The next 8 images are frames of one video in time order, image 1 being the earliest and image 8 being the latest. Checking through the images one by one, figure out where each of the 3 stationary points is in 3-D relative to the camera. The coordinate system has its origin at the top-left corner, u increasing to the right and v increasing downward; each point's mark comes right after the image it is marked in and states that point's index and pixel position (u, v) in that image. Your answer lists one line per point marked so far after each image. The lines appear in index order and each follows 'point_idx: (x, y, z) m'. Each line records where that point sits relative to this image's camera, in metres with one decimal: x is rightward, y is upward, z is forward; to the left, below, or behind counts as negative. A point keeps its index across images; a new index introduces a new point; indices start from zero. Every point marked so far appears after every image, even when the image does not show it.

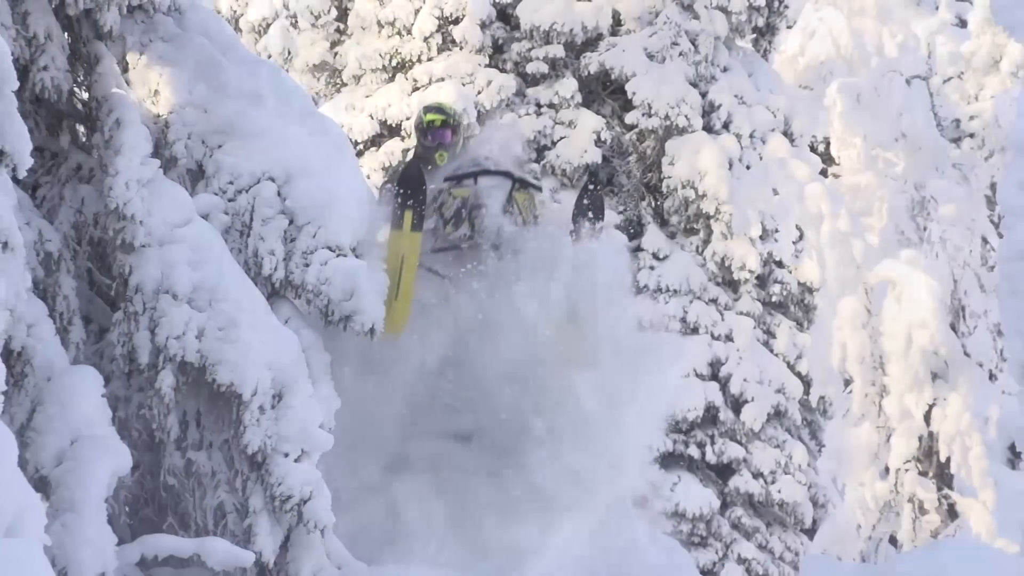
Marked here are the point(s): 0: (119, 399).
0: (-1.2, -0.3, +4.1) m
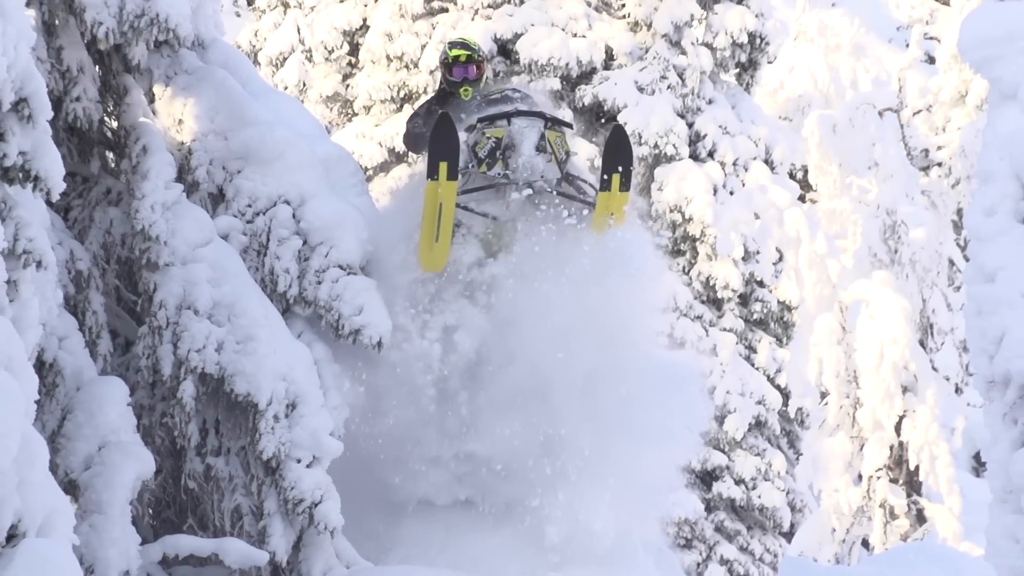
0: (-1.2, -0.4, +4.4) m
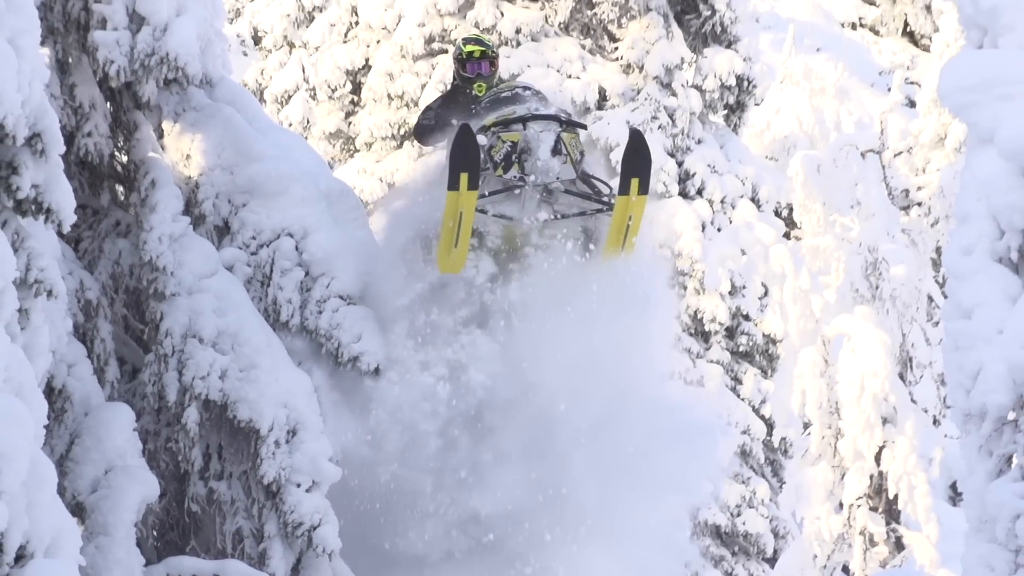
0: (-1.3, -0.5, +4.6) m
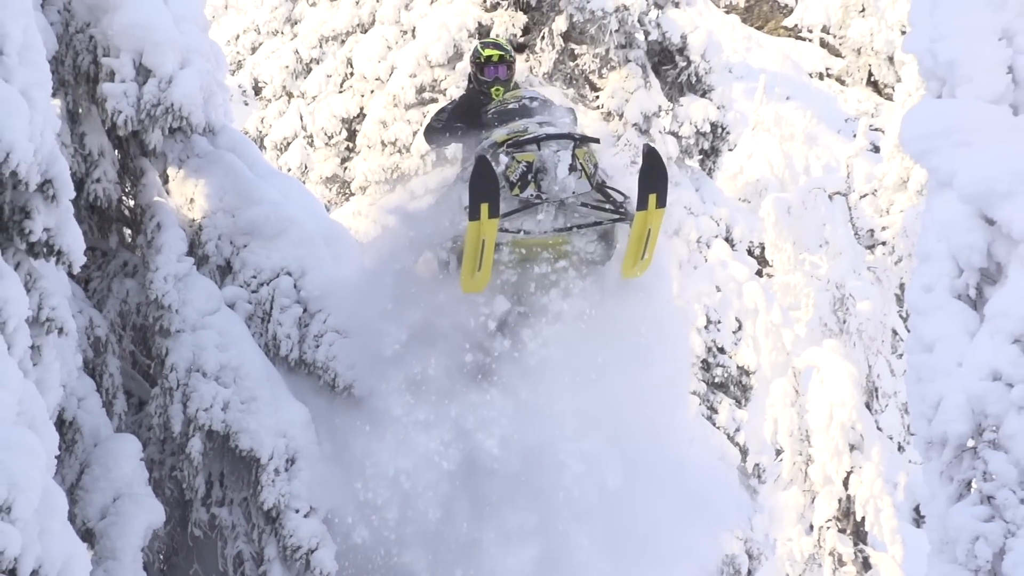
0: (-1.3, -0.6, +4.8) m
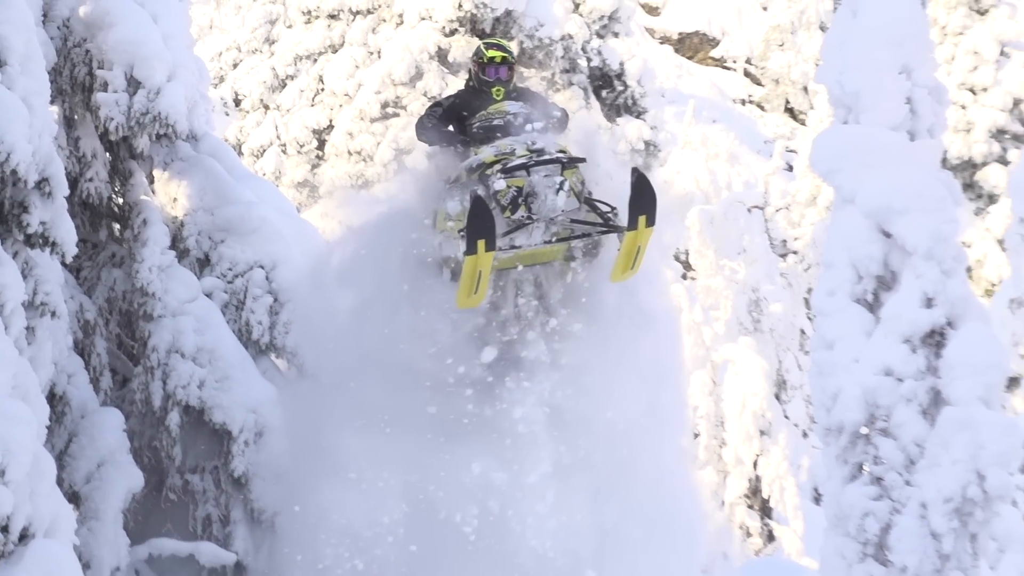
0: (-1.5, -0.6, +5.3) m
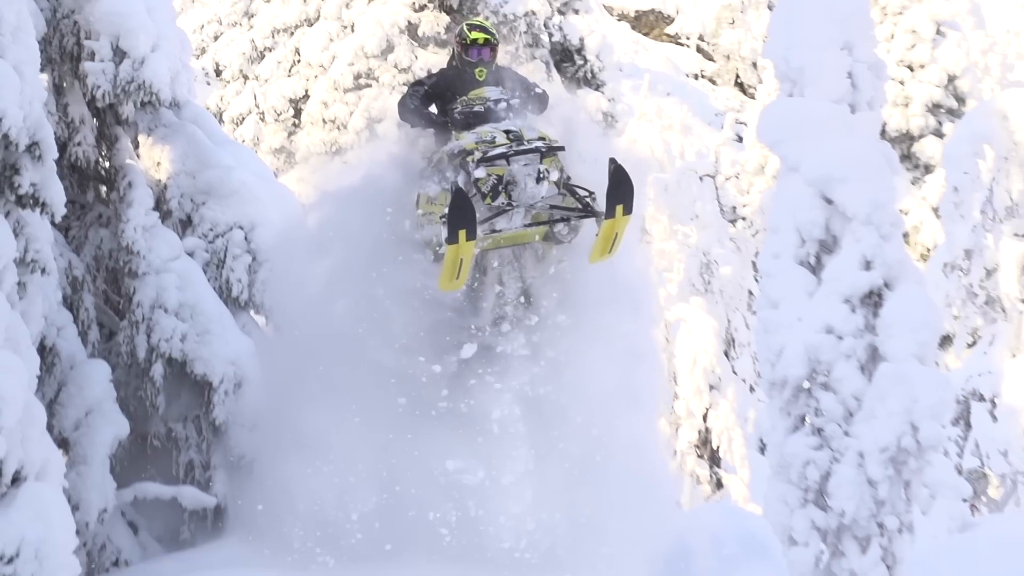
0: (-1.7, -0.4, +5.6) m
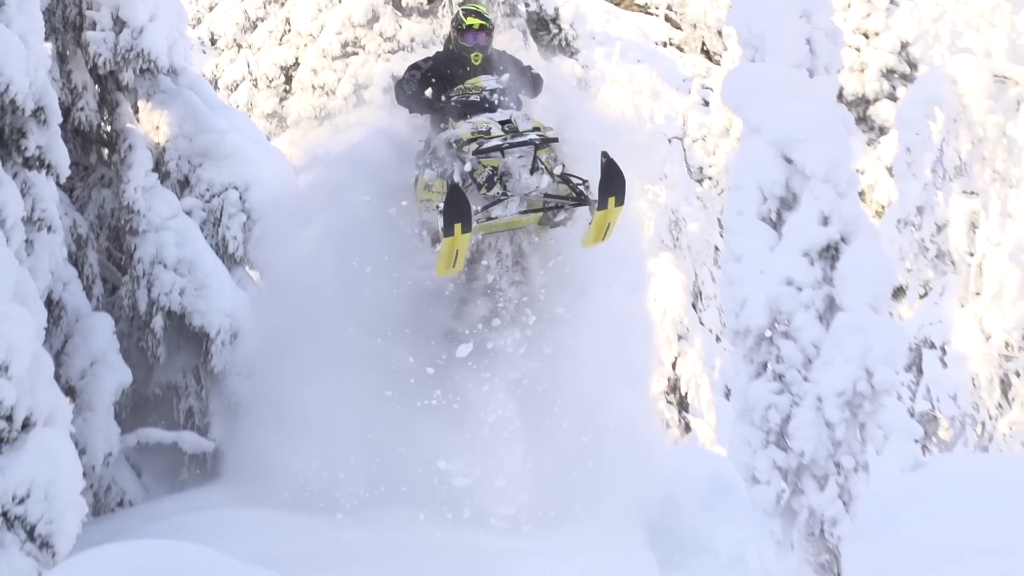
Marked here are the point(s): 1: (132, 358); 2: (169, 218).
0: (-1.8, -0.2, +6.0) m
1: (-1.7, -0.3, +6.0) m
2: (-1.5, +0.3, +5.8) m
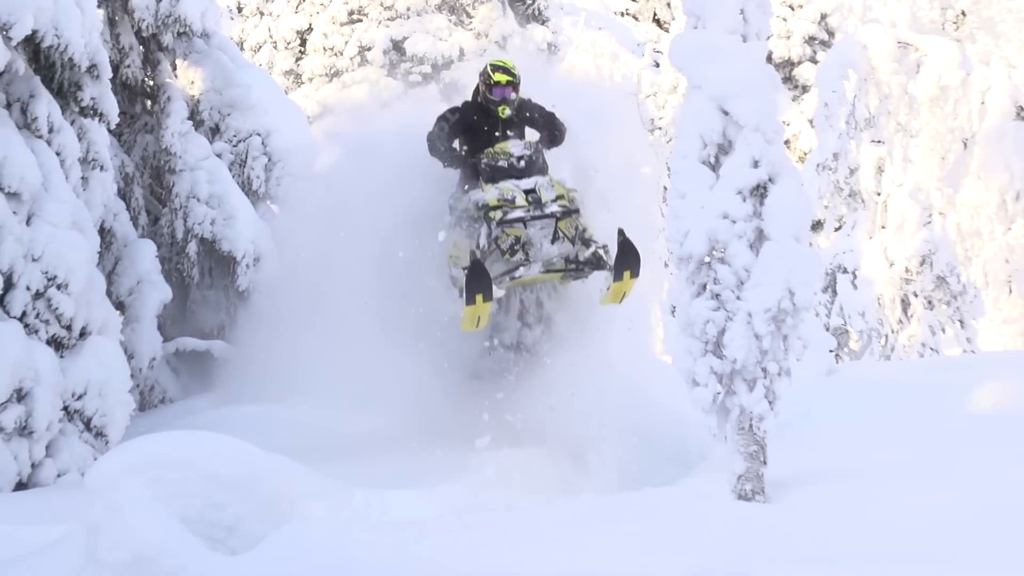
0: (-1.9, +0.1, +7.0) m
1: (-1.8, 0.0, +7.1) m
2: (-1.6, +0.7, +6.8) m
